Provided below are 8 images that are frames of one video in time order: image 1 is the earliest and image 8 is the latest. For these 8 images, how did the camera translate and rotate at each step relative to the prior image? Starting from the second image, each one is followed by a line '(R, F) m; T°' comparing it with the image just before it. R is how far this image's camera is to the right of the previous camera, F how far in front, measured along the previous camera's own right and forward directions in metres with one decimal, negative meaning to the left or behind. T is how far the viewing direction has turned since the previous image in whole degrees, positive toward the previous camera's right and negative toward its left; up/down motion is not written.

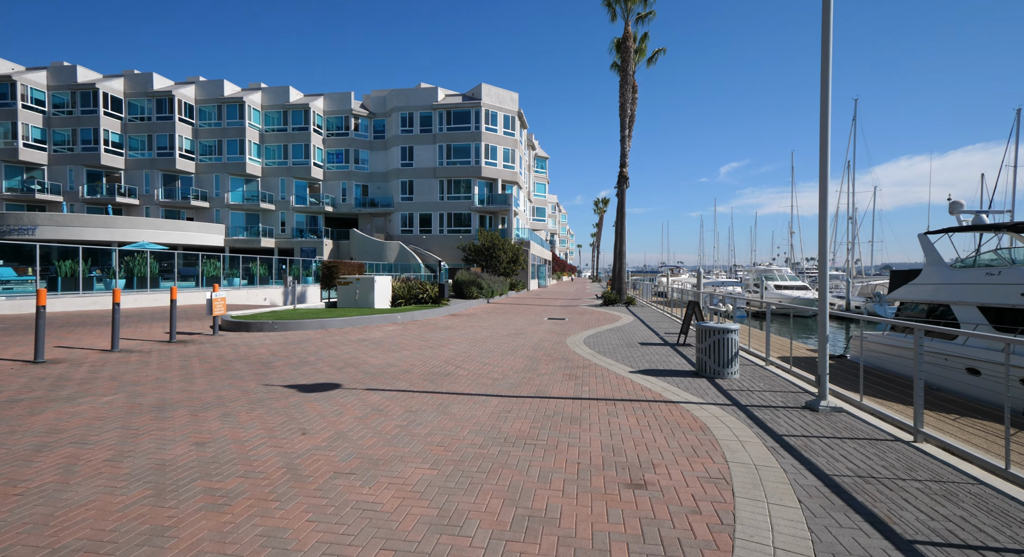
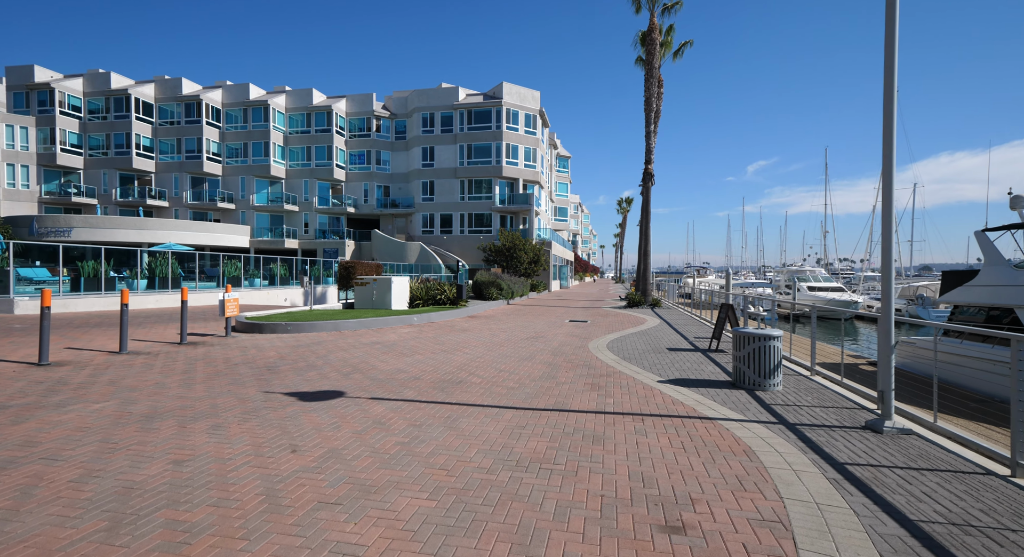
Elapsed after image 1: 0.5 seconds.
(+0.1, +0.6) m; -3°
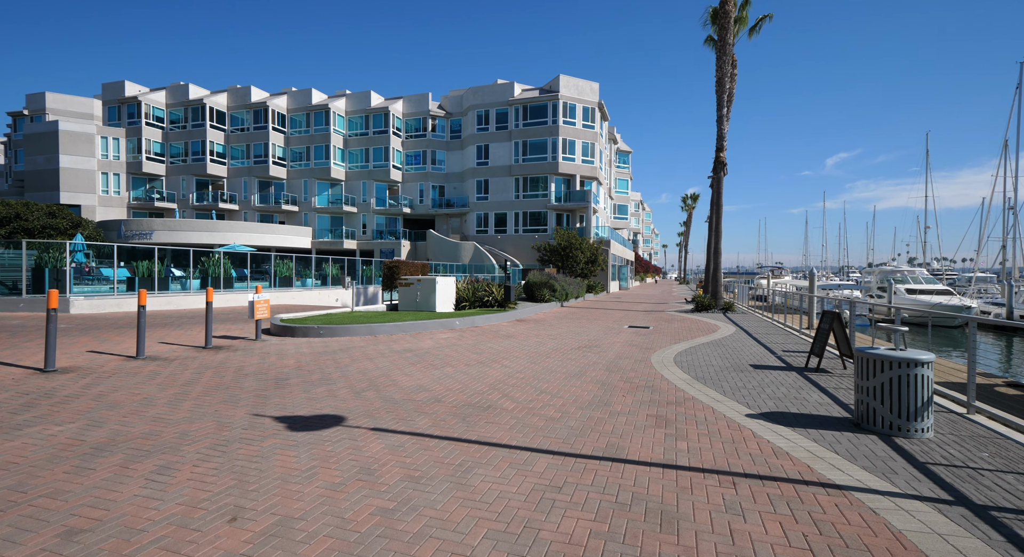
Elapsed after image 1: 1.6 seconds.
(+0.2, +1.5) m; -7°
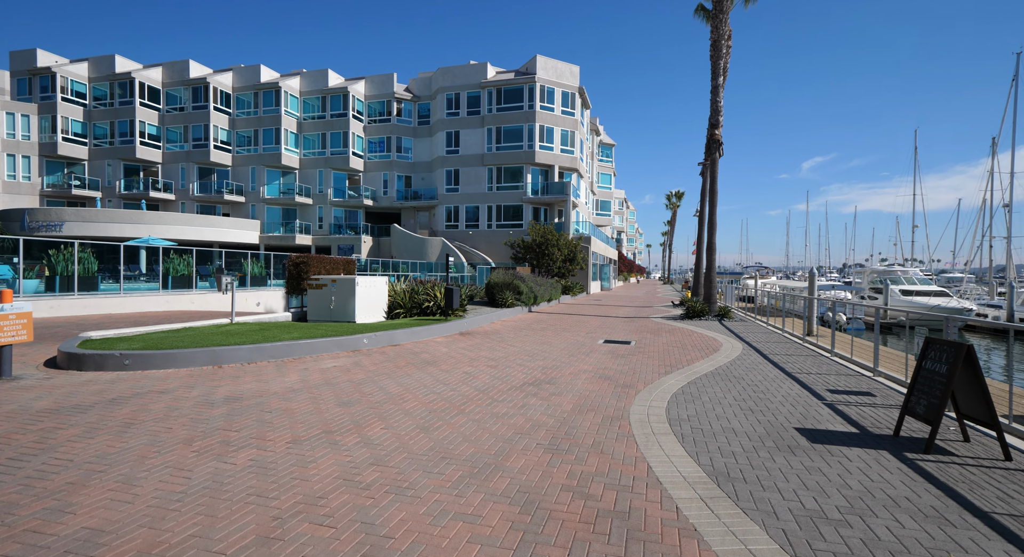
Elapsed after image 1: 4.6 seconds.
(+1.2, +4.1) m; +2°
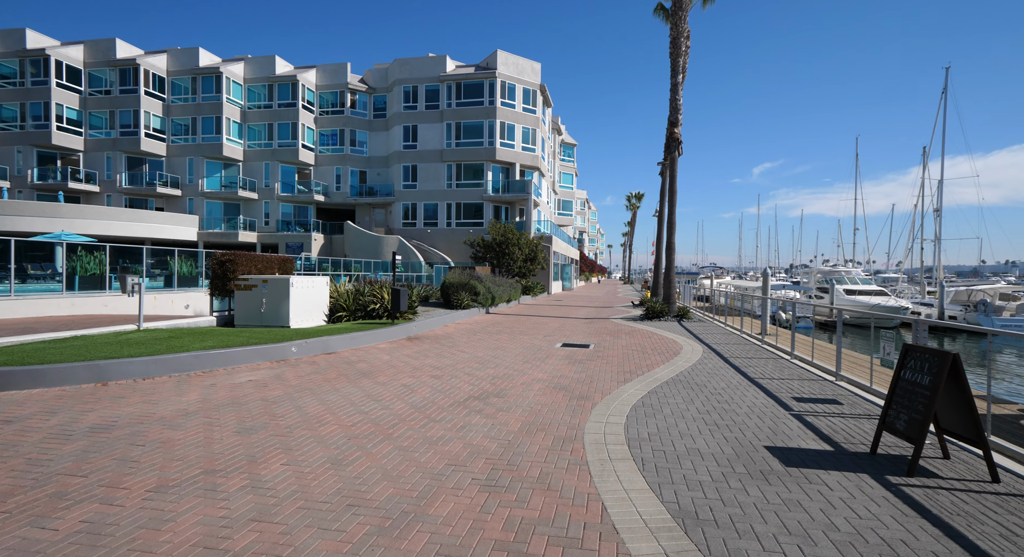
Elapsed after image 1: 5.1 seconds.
(+0.3, +0.9) m; +4°
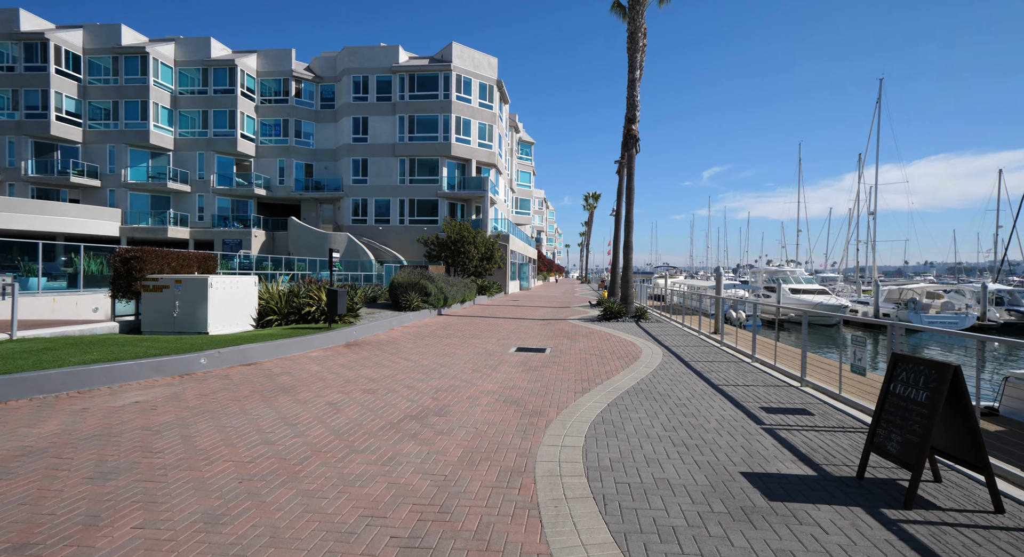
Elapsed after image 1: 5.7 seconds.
(+0.2, +0.9) m; +5°
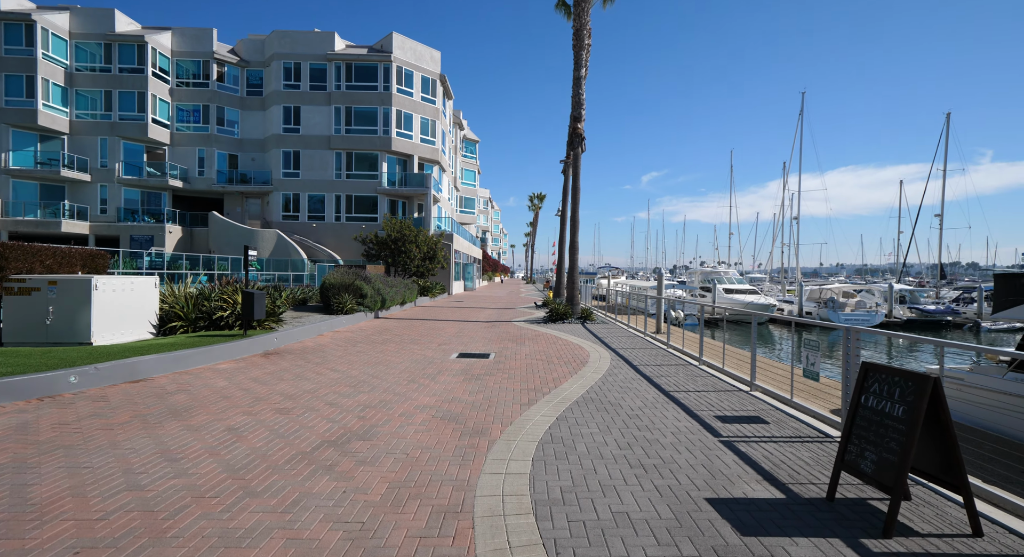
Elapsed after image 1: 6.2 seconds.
(+0.1, +0.8) m; +6°
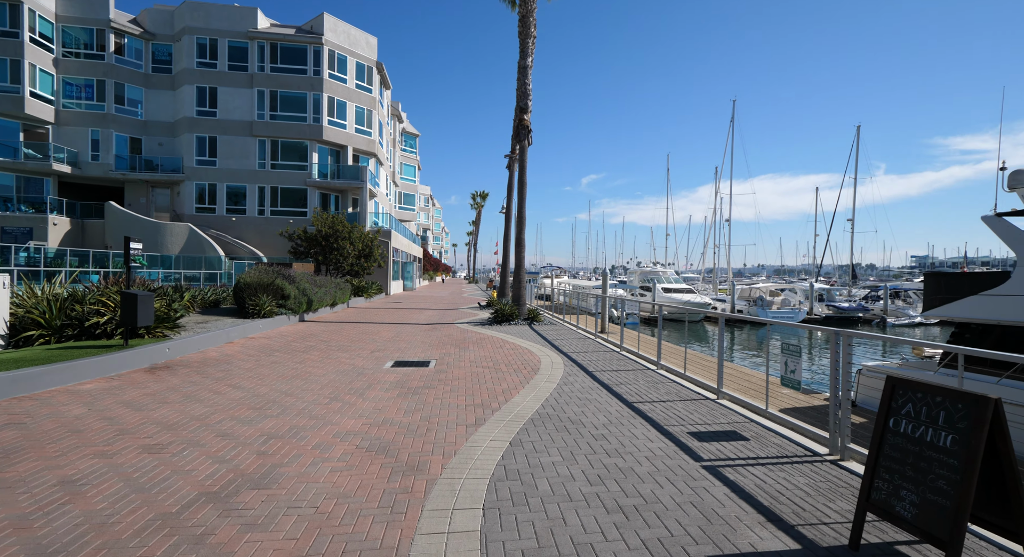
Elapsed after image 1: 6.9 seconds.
(0.0, +1.2) m; +6°
